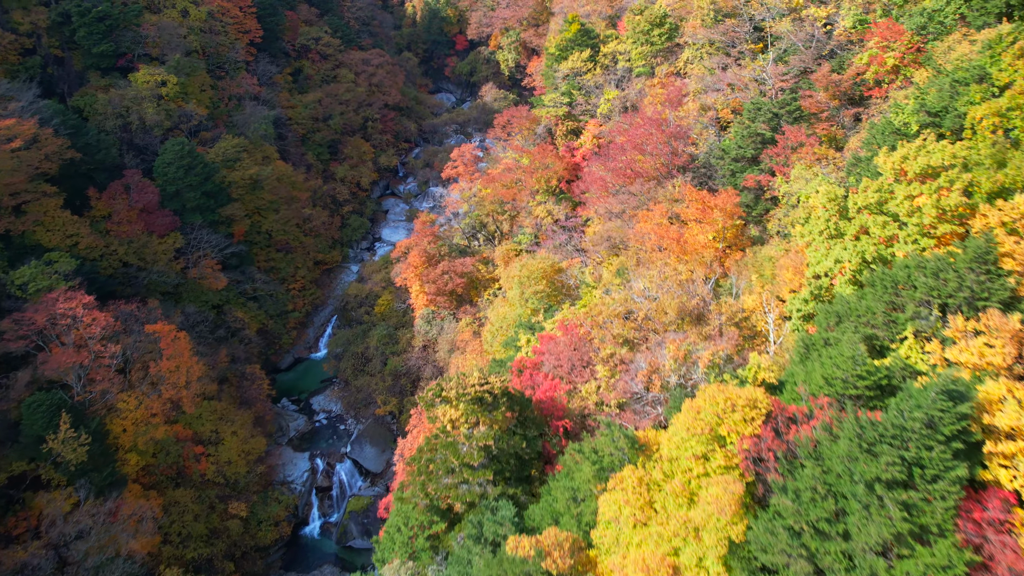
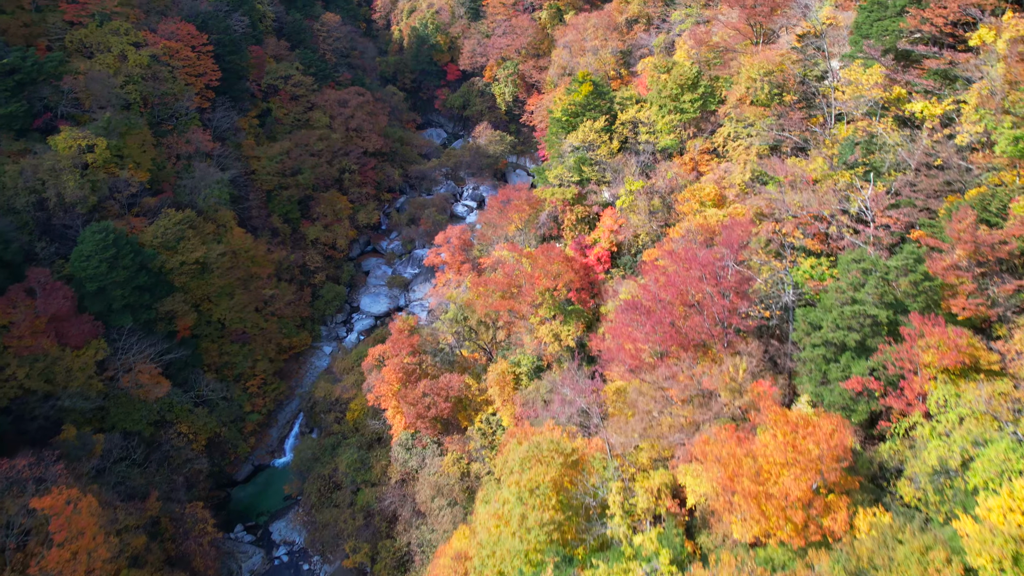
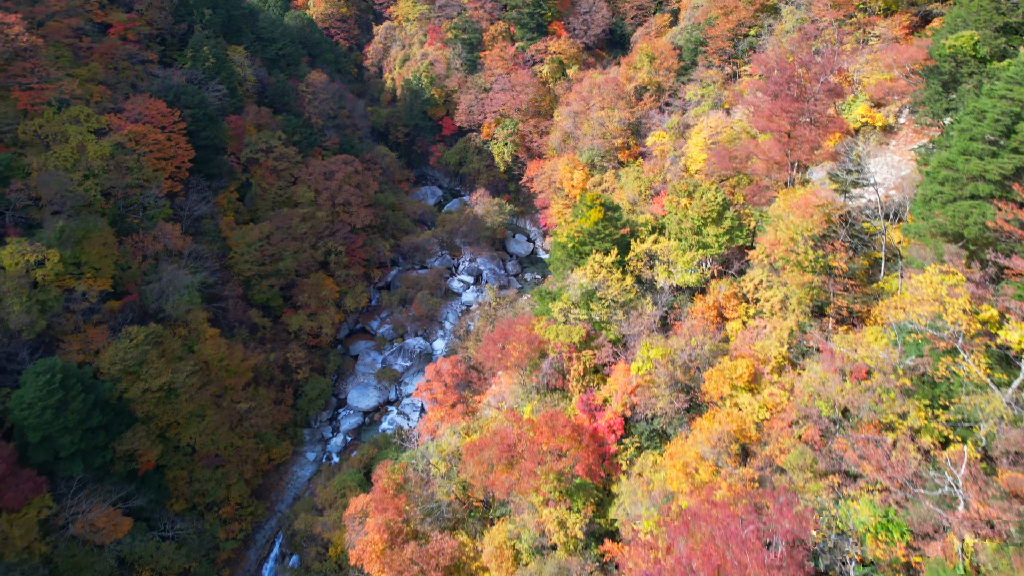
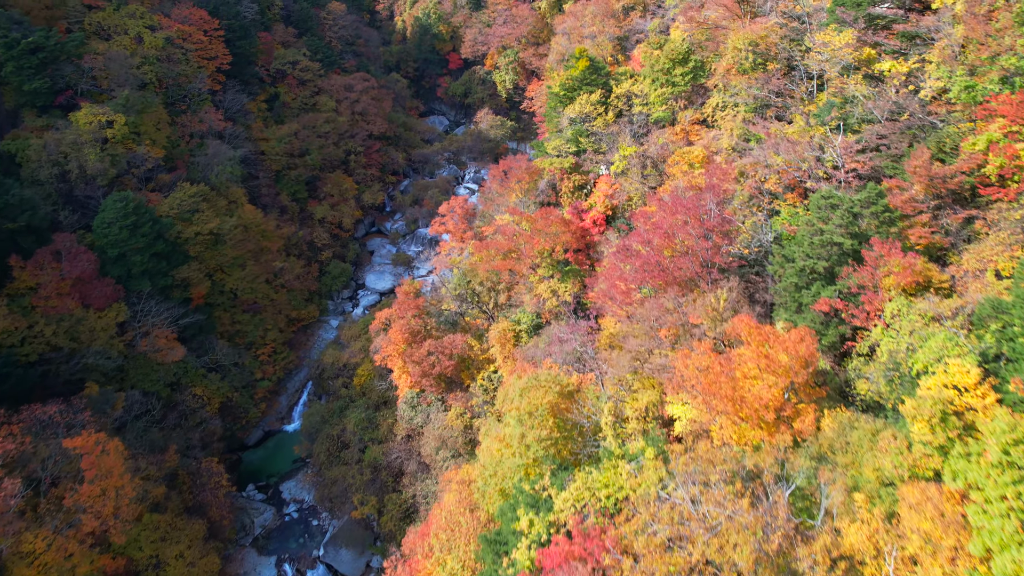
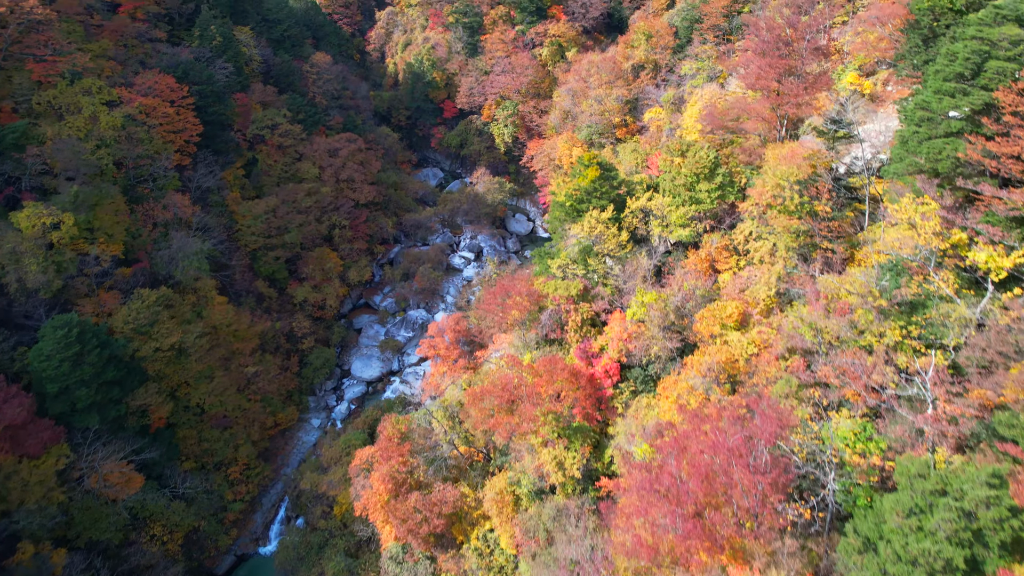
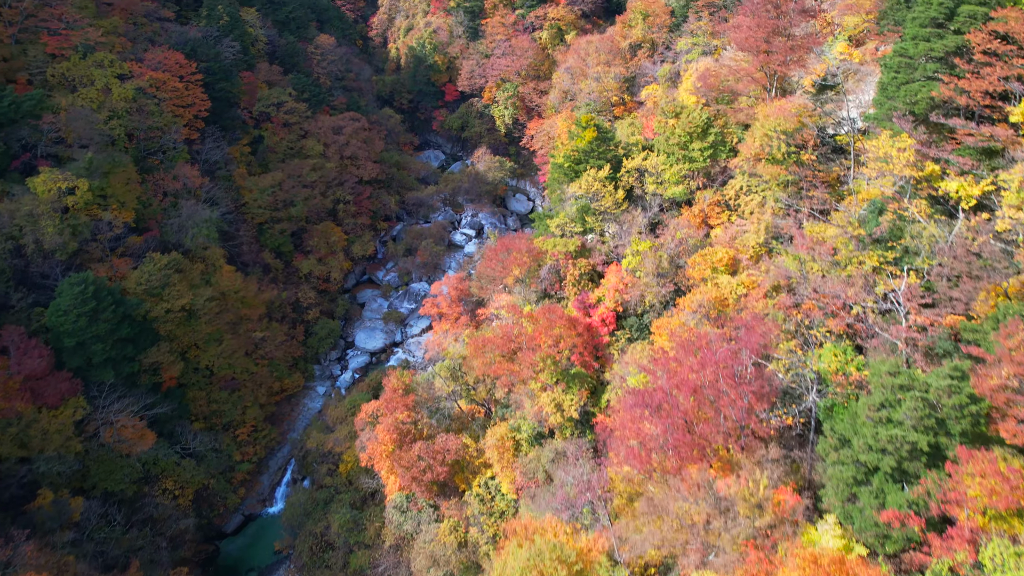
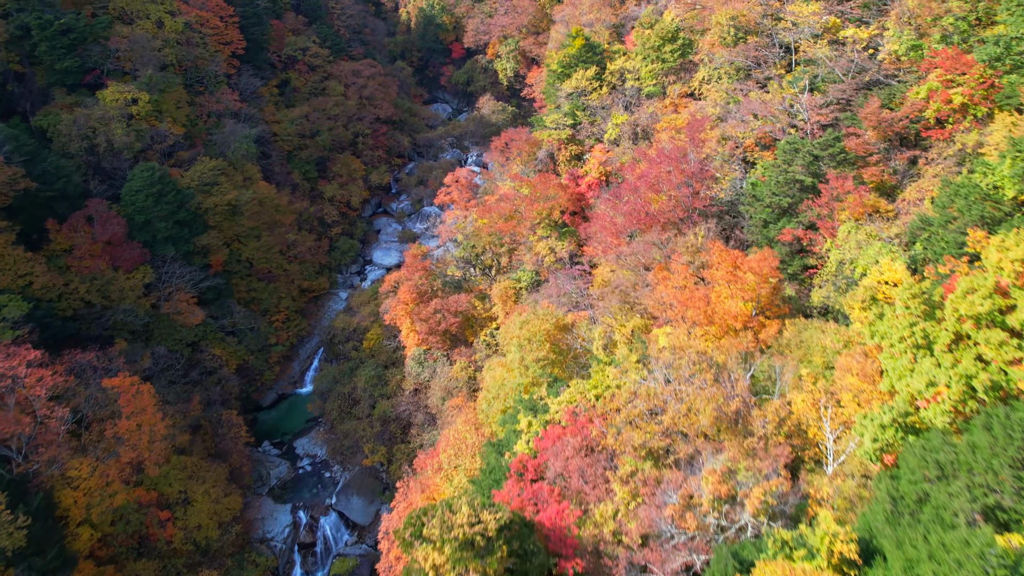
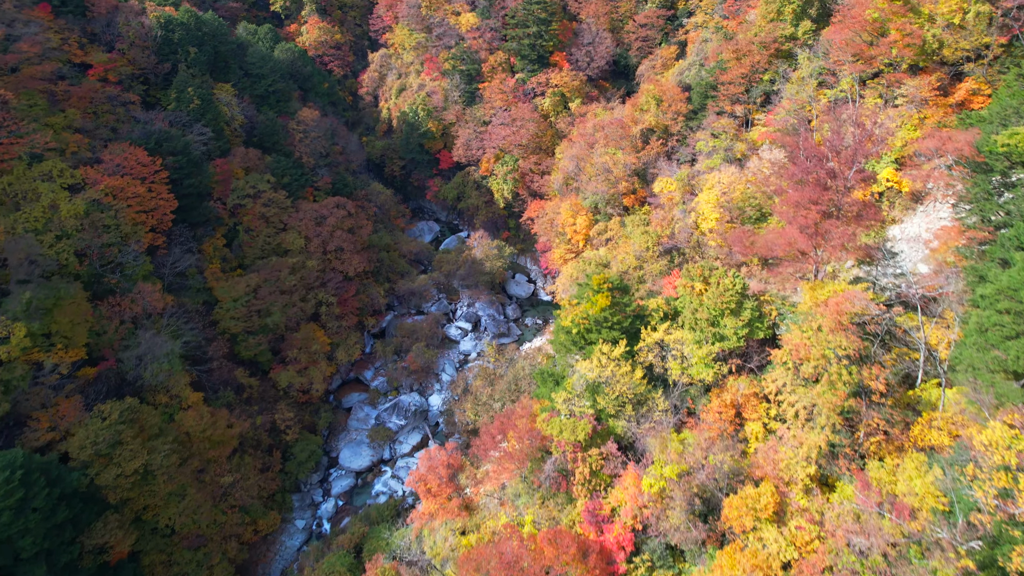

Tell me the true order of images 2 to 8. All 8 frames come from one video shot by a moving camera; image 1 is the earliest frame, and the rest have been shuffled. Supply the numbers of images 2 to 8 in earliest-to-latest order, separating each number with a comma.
7, 4, 2, 6, 5, 3, 8
